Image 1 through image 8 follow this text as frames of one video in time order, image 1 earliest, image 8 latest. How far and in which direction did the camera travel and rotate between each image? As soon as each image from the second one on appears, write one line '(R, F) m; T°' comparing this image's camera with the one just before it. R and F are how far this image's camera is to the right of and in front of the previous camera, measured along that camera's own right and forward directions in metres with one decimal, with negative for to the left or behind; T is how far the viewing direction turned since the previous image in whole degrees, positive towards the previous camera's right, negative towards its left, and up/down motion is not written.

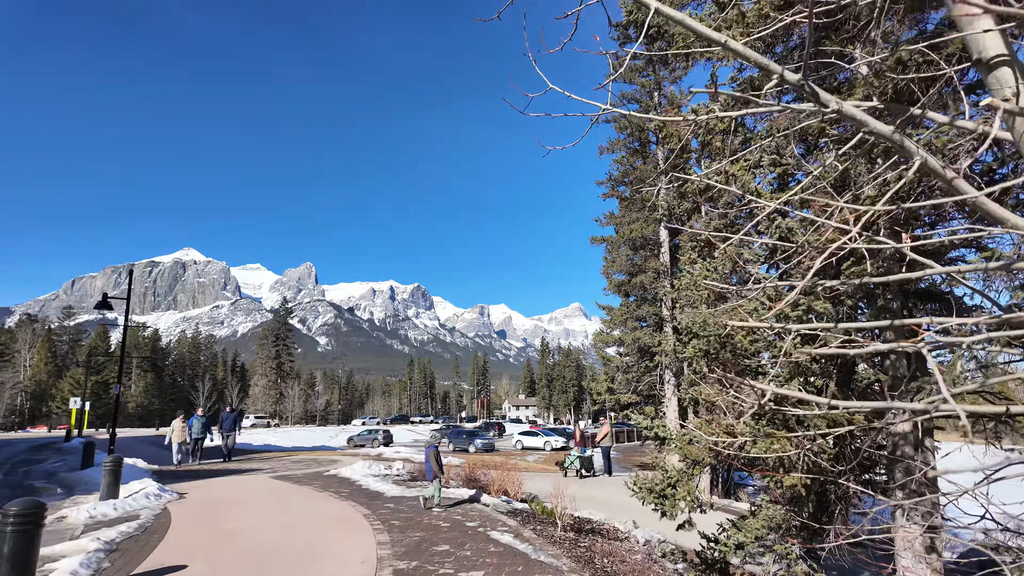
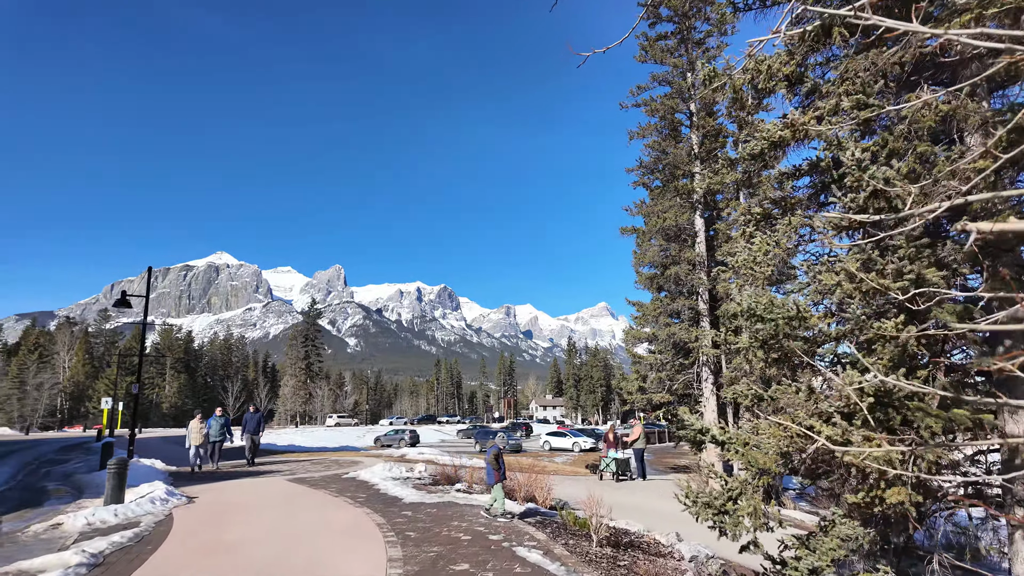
(0.0, +0.9) m; -3°
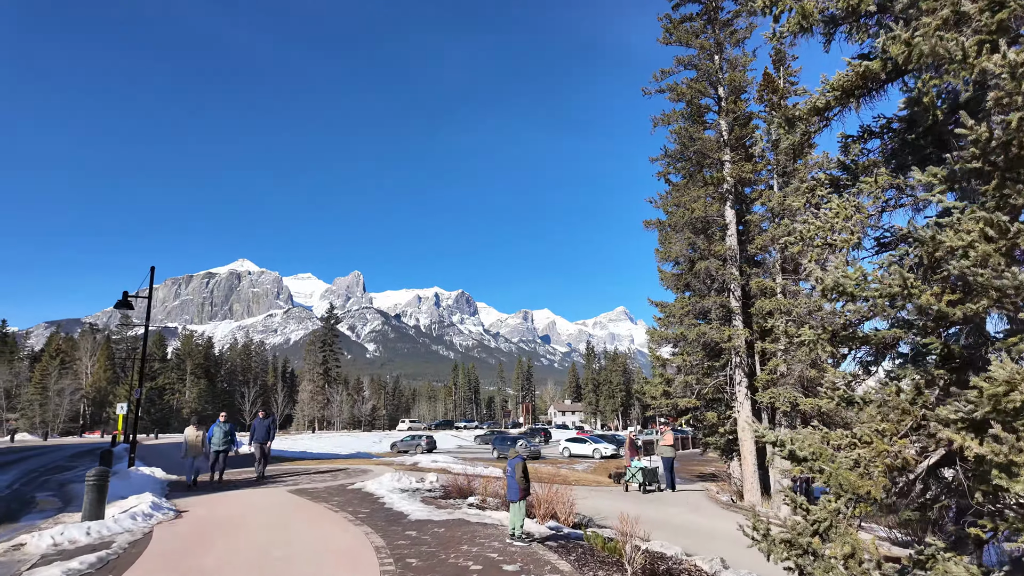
(0.0, +1.1) m; -2°
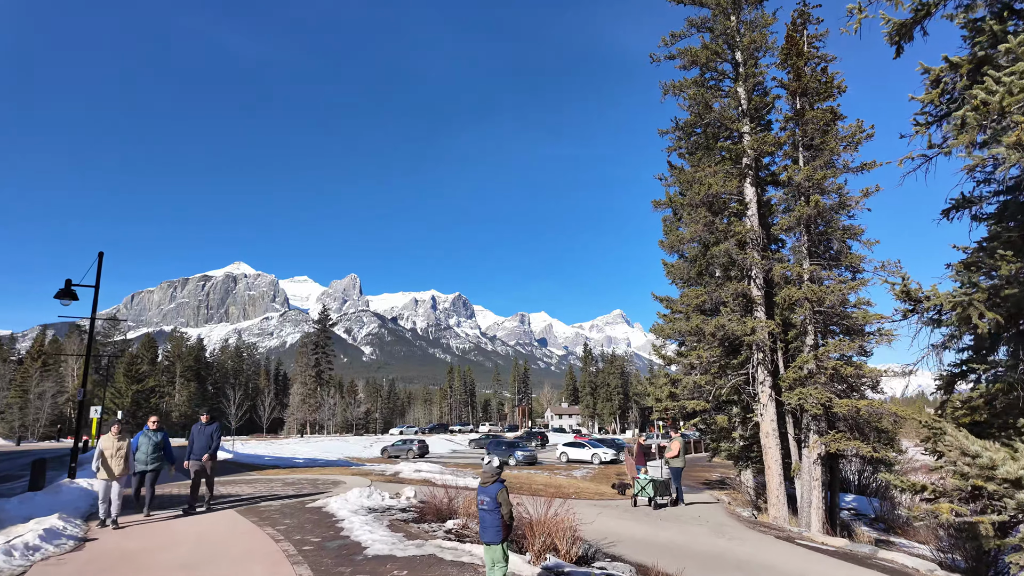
(+0.1, +1.9) m; 0°
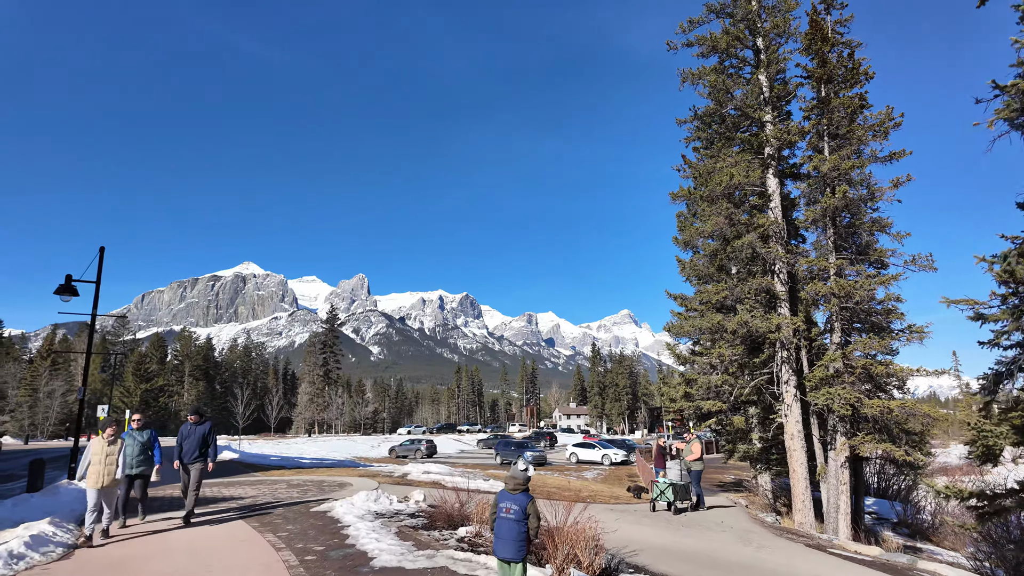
(-0.1, +0.5) m; -1°
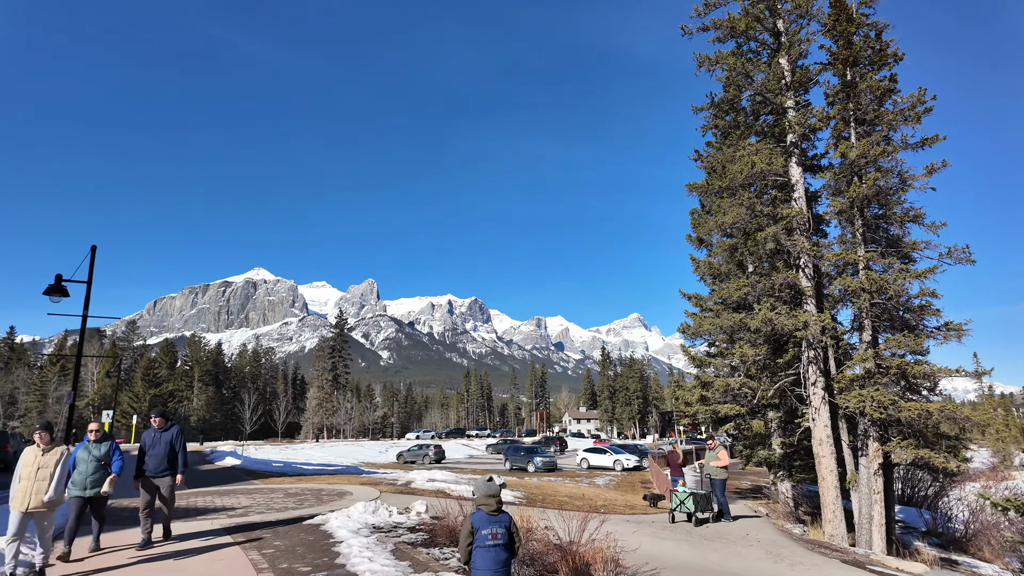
(0.0, +0.7) m; -1°
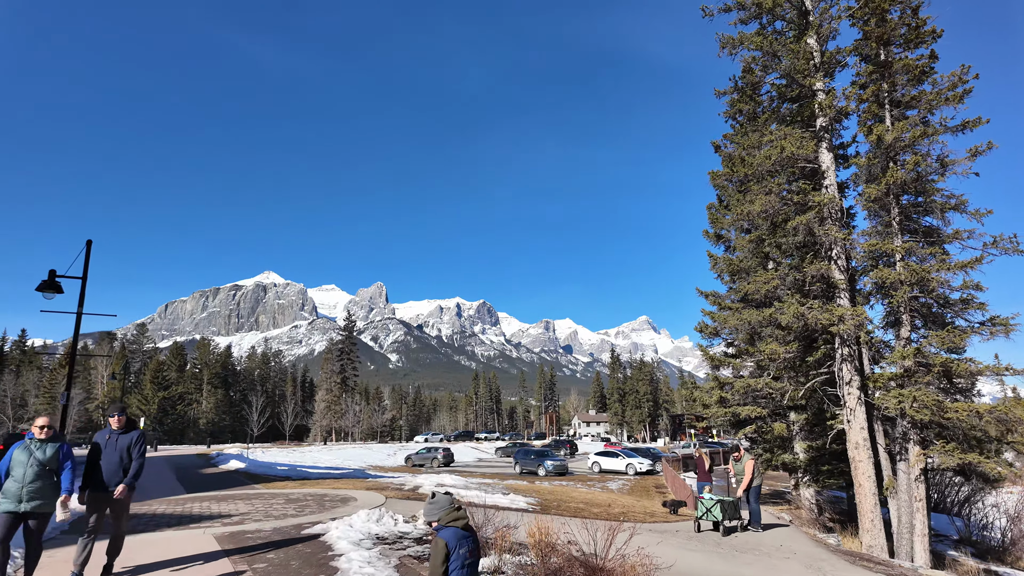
(-0.1, +0.7) m; -1°
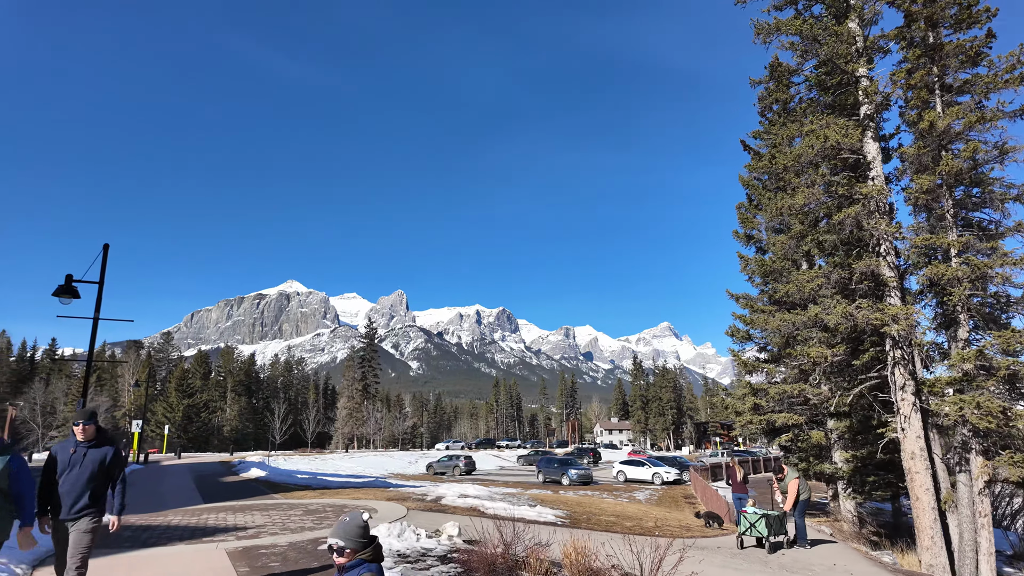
(-0.1, +0.5) m; -2°
